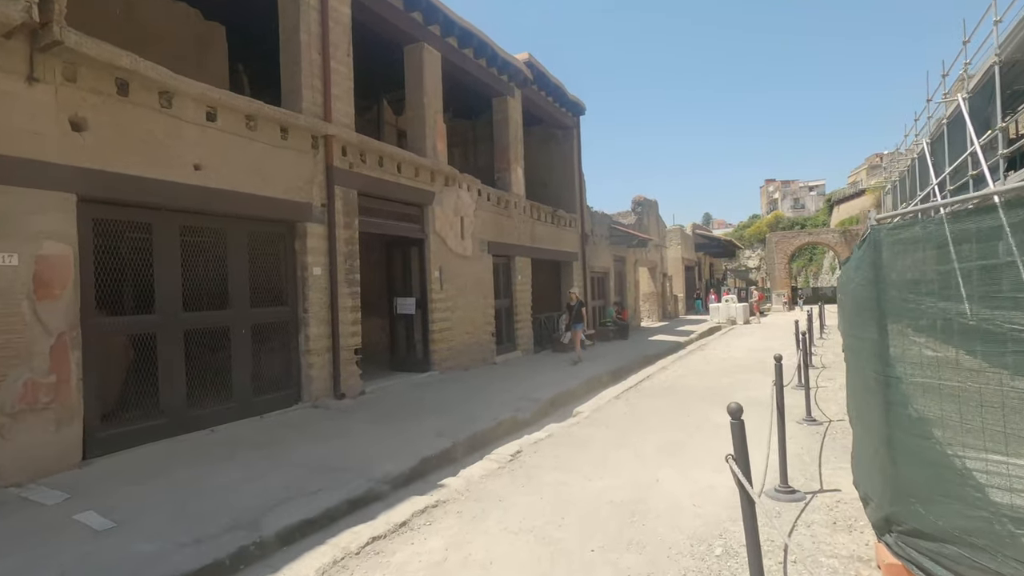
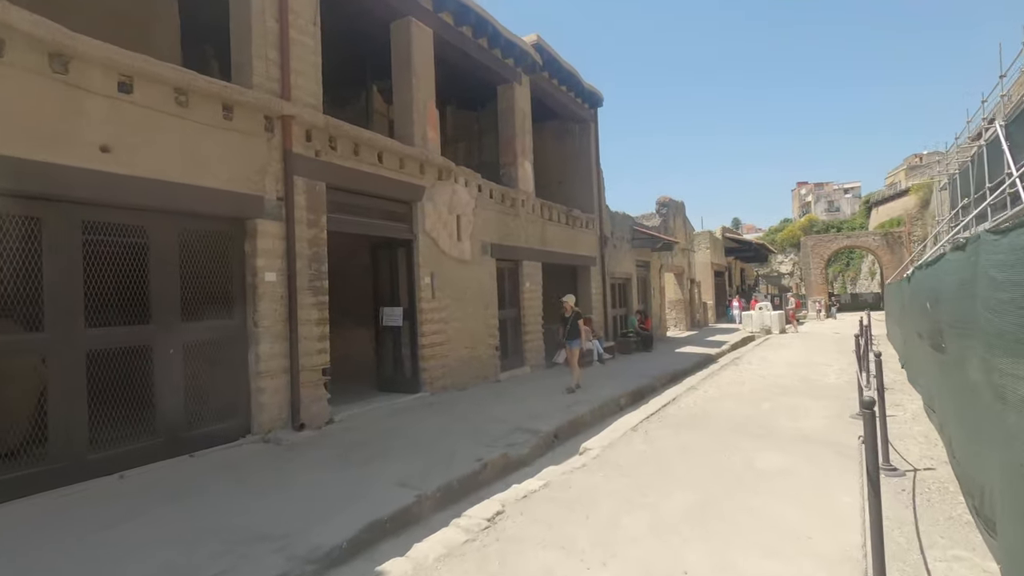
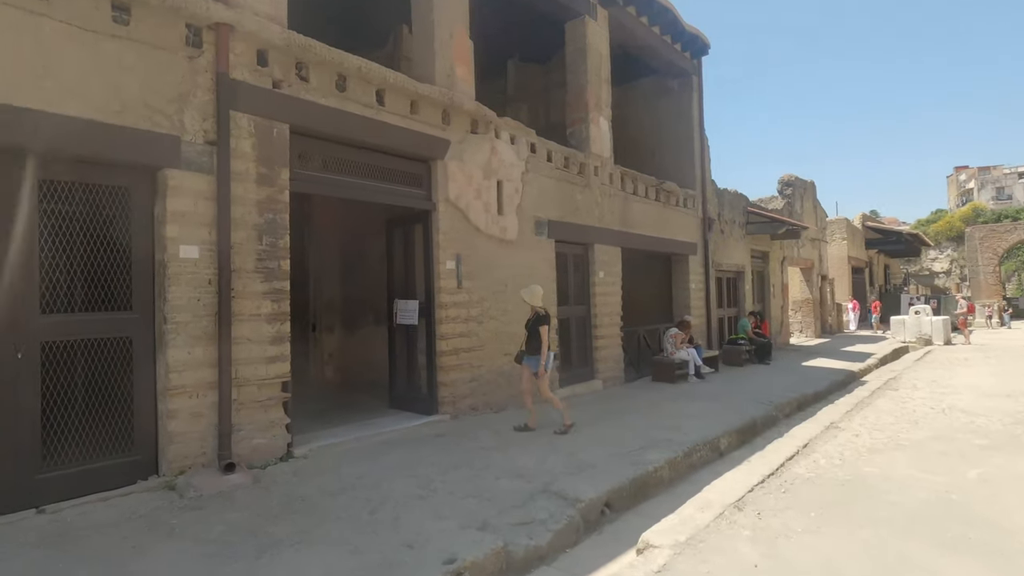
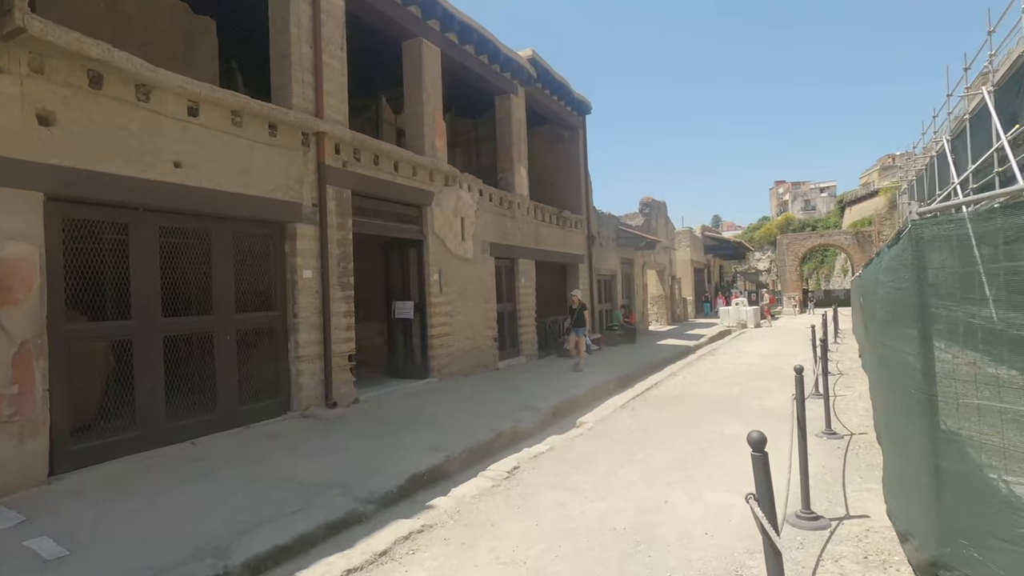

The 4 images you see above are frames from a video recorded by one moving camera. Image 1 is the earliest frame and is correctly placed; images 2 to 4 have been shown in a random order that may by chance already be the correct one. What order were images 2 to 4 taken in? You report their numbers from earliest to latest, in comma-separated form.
4, 2, 3
